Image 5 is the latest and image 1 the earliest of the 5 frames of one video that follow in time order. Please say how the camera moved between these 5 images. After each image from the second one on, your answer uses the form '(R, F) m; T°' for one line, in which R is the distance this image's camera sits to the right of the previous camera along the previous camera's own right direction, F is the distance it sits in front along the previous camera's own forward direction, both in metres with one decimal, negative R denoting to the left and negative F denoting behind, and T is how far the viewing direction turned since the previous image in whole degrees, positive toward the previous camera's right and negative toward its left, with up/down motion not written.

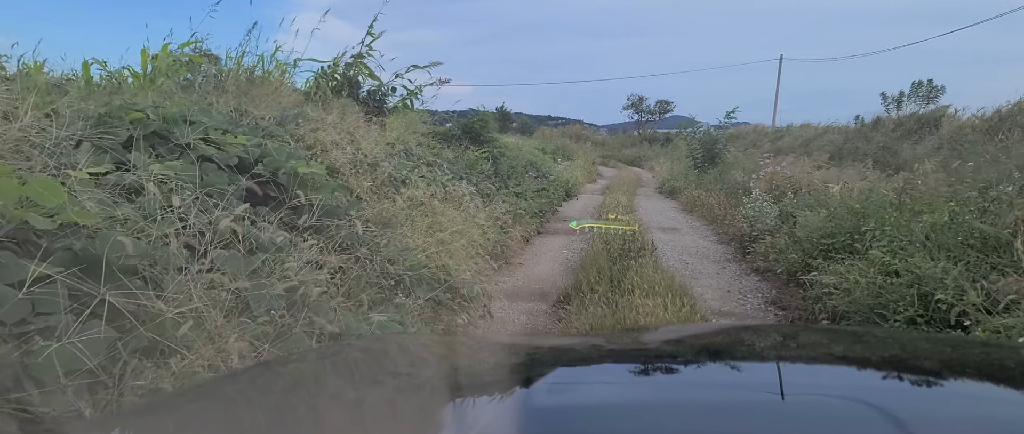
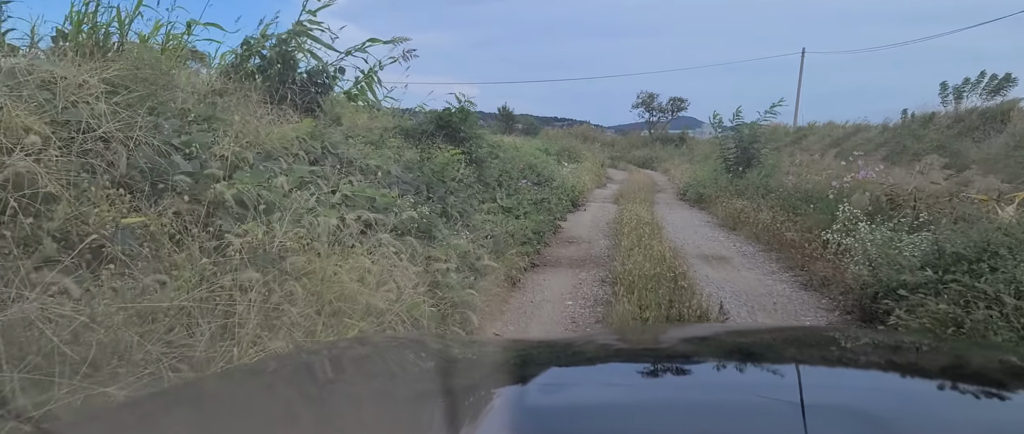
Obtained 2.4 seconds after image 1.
(0.0, +0.3) m; -1°
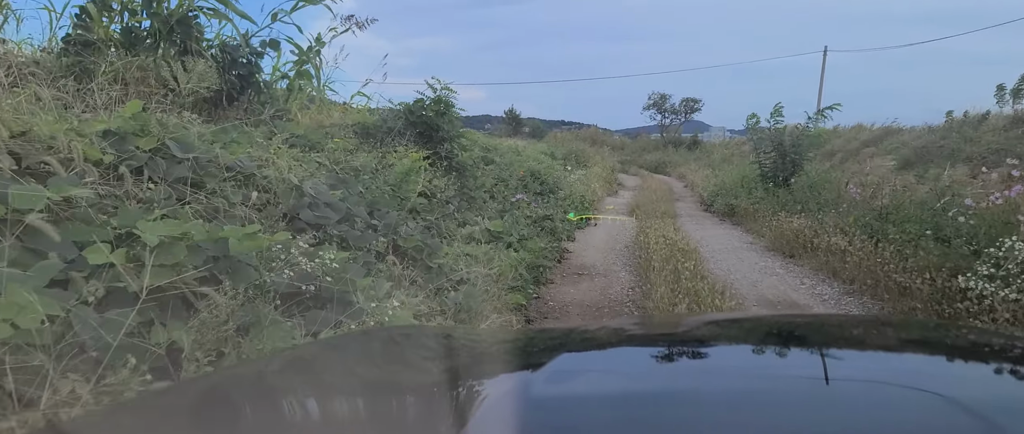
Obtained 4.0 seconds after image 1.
(0.0, +0.5) m; -1°
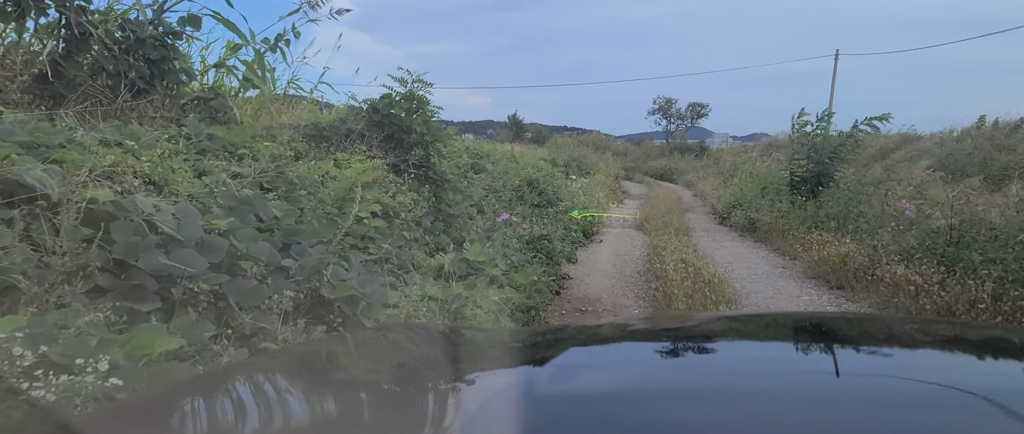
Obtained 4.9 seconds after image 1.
(0.0, +0.4) m; 0°
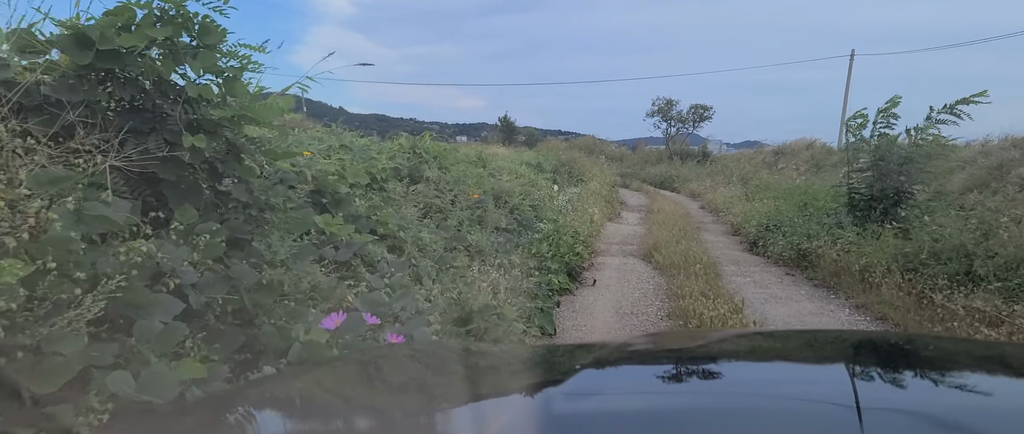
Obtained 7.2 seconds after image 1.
(+0.1, +0.9) m; +1°
